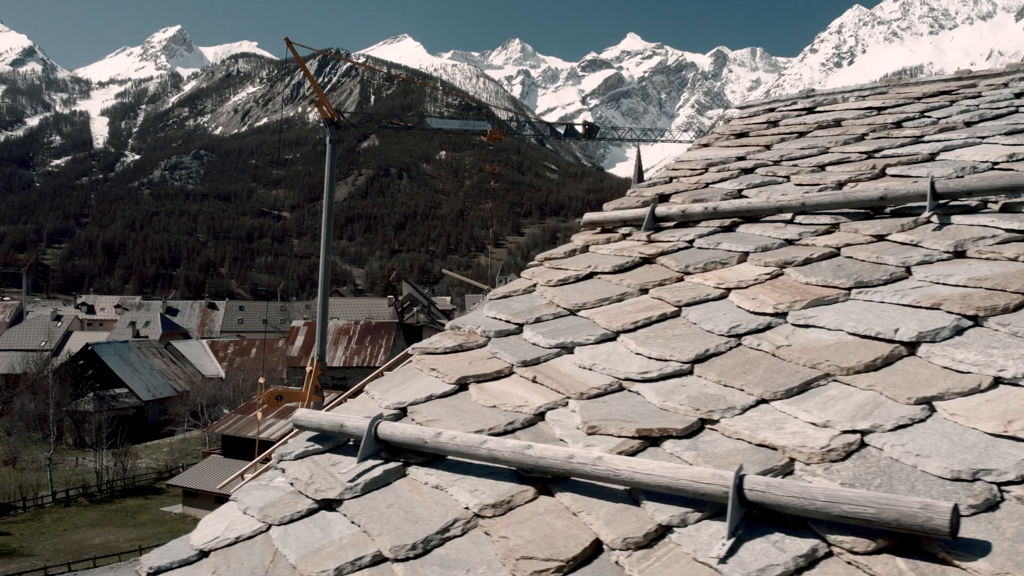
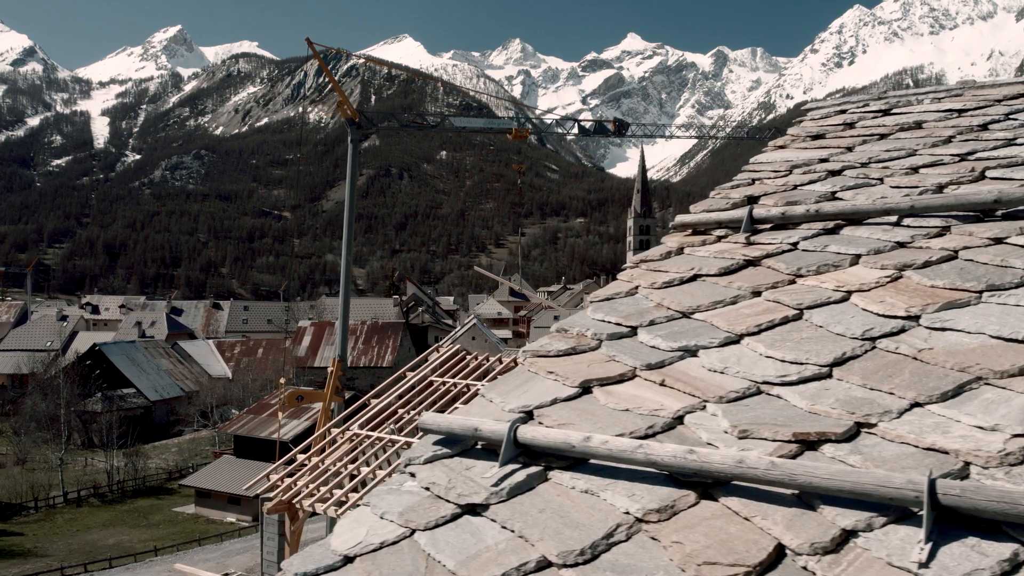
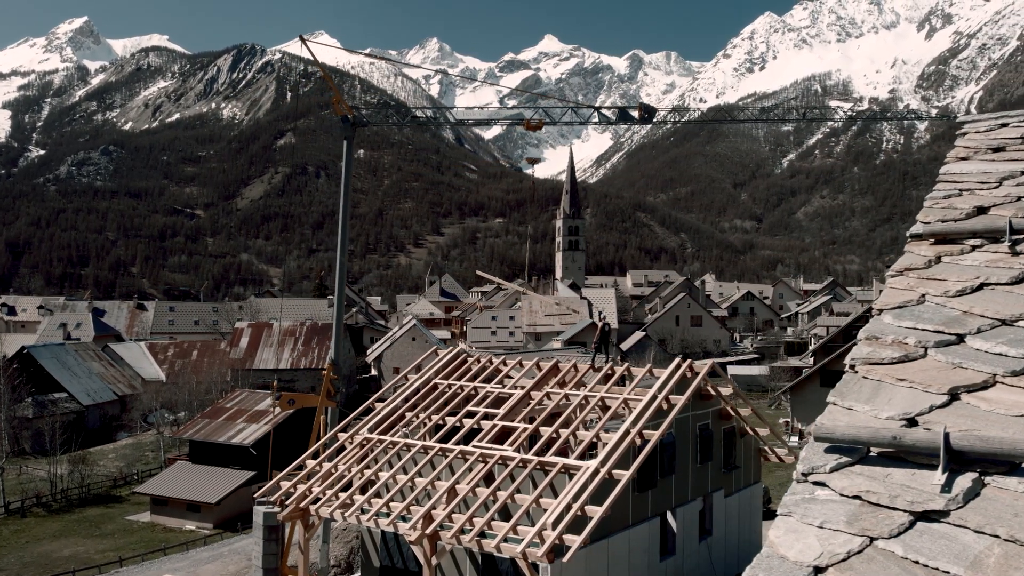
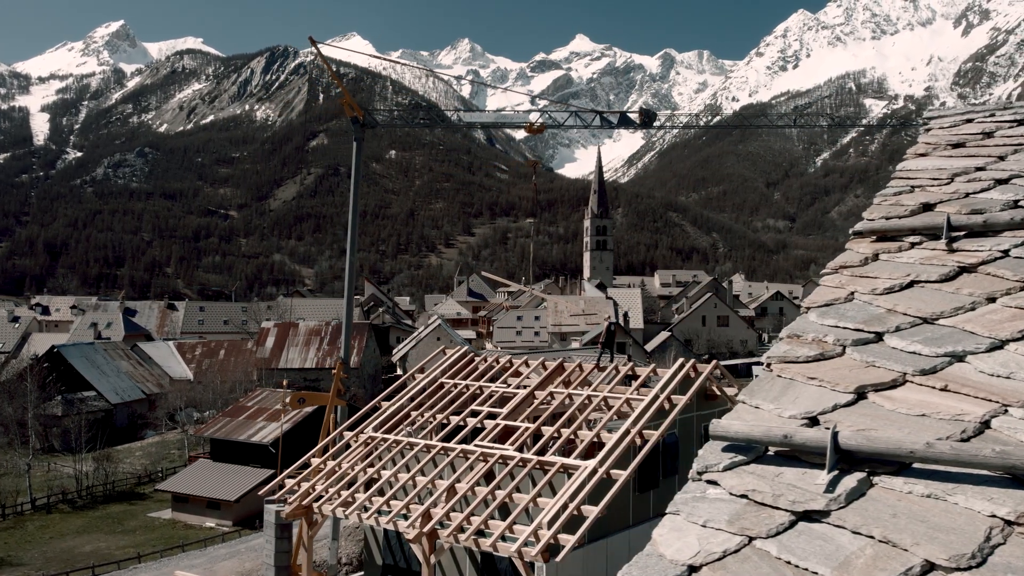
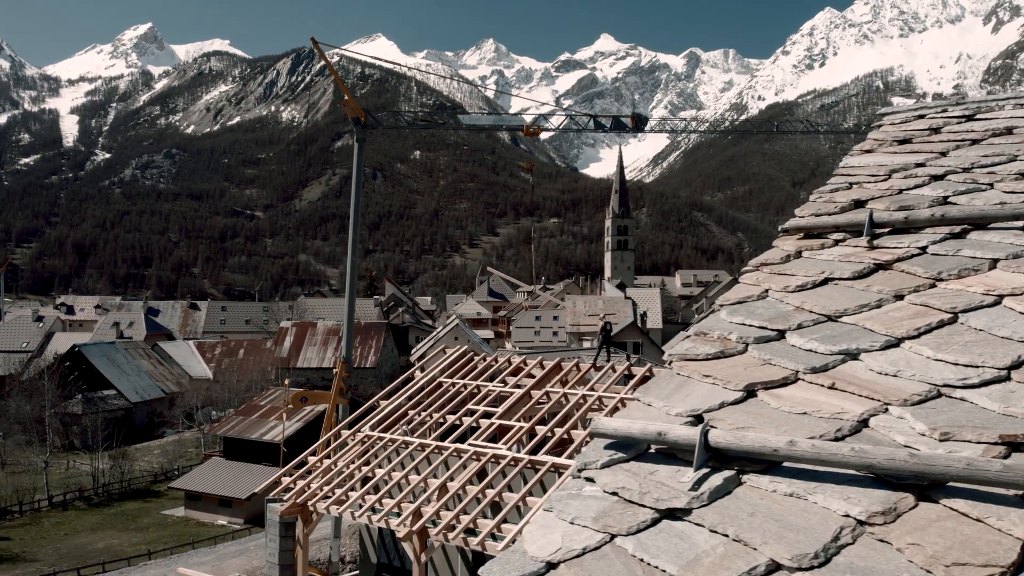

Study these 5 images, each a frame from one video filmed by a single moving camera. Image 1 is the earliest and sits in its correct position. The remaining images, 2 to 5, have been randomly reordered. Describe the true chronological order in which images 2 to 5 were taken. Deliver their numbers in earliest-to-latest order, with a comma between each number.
2, 5, 4, 3
